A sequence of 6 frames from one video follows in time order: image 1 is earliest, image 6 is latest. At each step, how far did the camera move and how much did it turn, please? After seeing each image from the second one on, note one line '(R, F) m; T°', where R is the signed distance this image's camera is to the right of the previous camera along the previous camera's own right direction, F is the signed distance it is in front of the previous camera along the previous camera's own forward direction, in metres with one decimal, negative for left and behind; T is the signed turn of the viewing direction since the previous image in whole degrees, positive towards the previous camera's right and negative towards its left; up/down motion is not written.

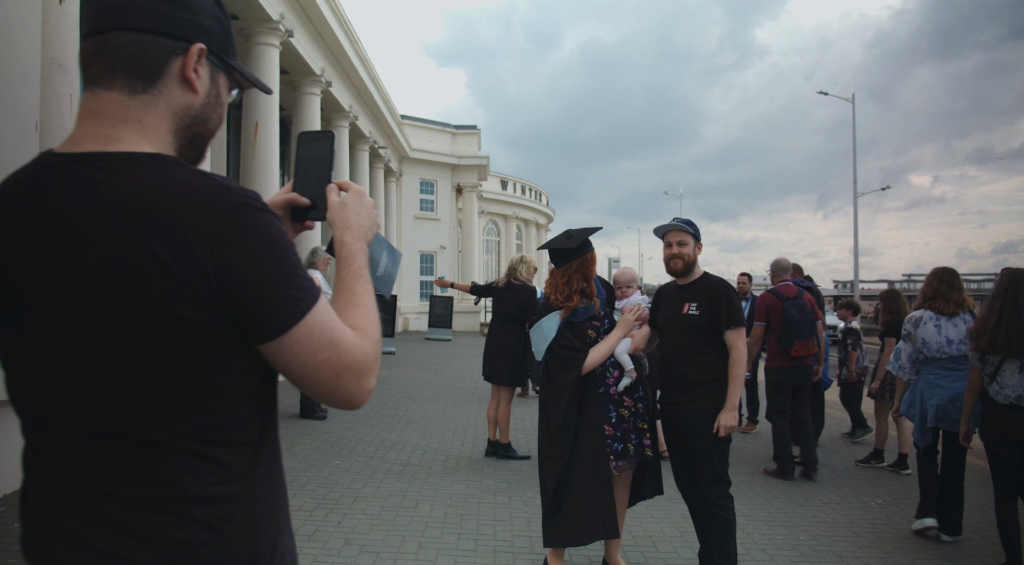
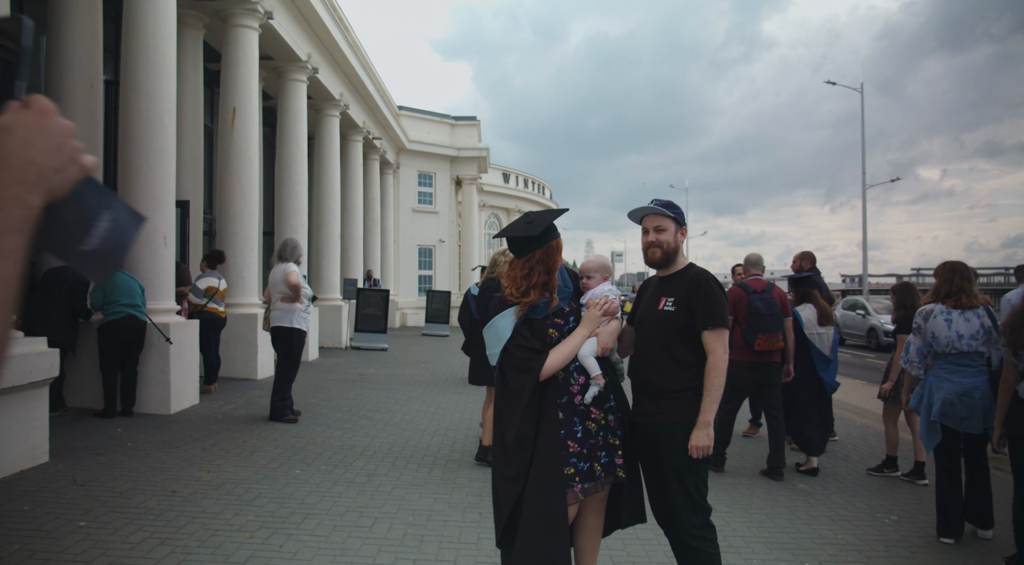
(+0.3, +0.6) m; -1°
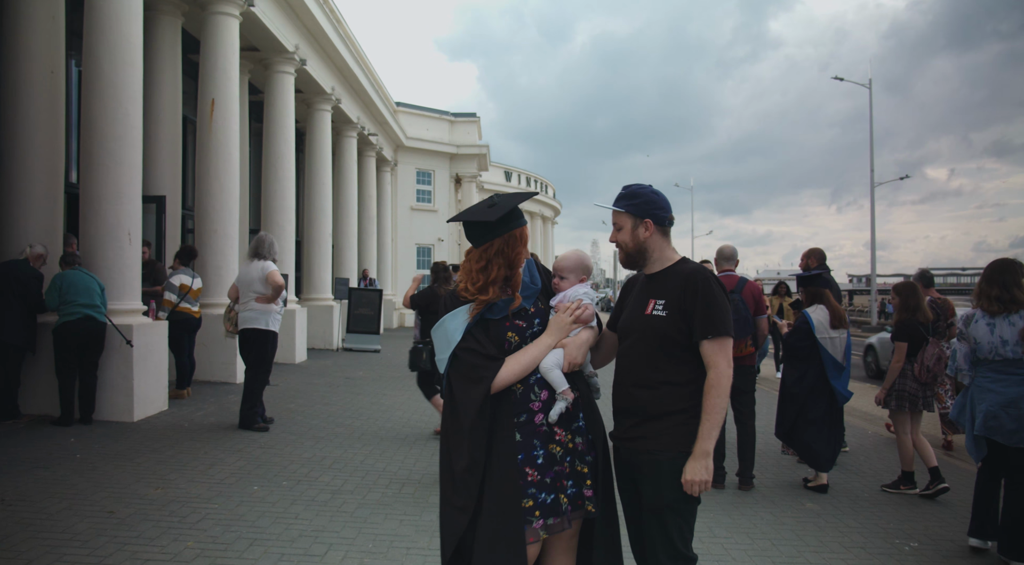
(+0.2, +0.5) m; 0°
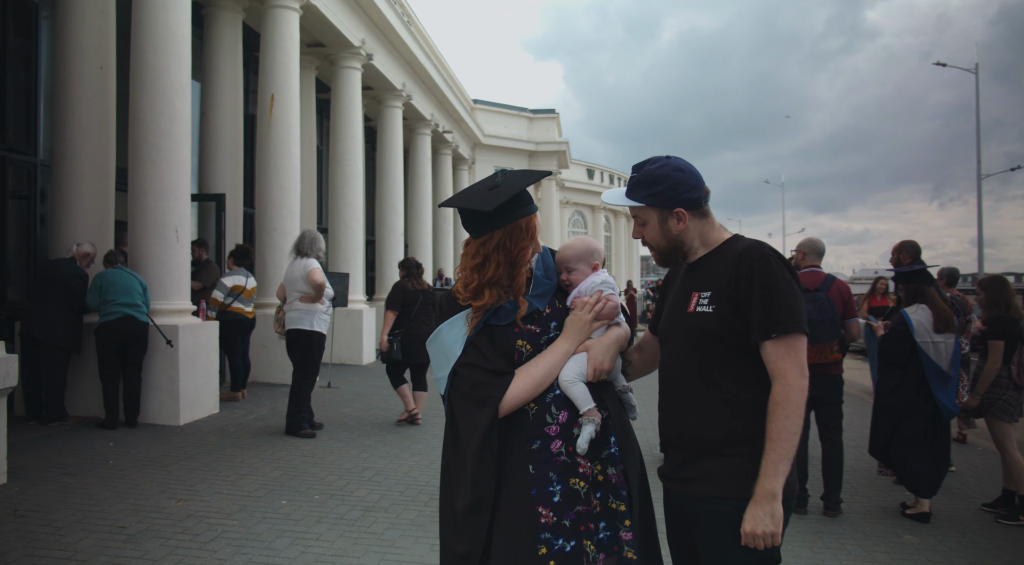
(+0.2, +0.6) m; -7°
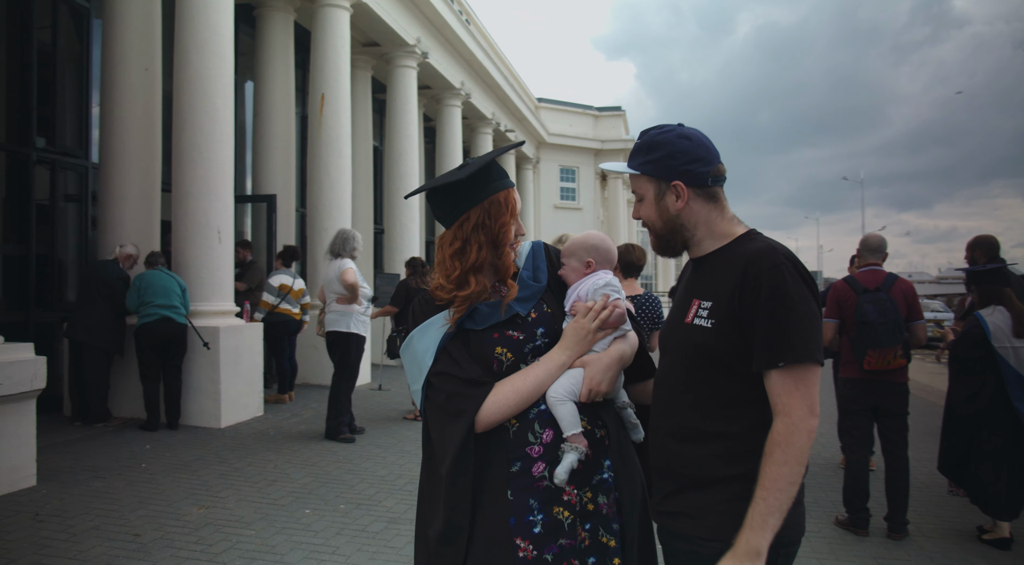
(+0.2, +0.4) m; -6°
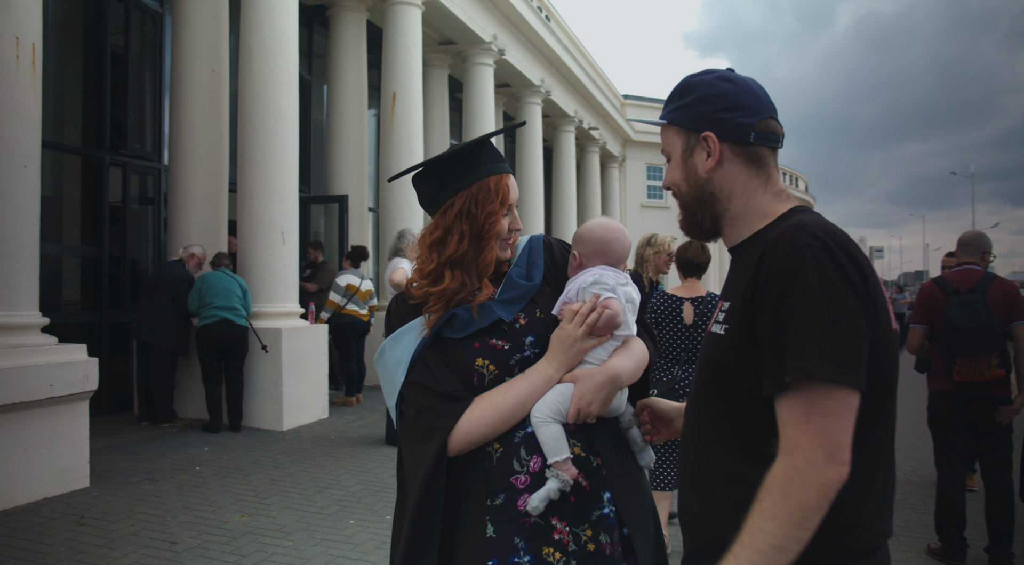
(+0.2, +0.4) m; -7°
